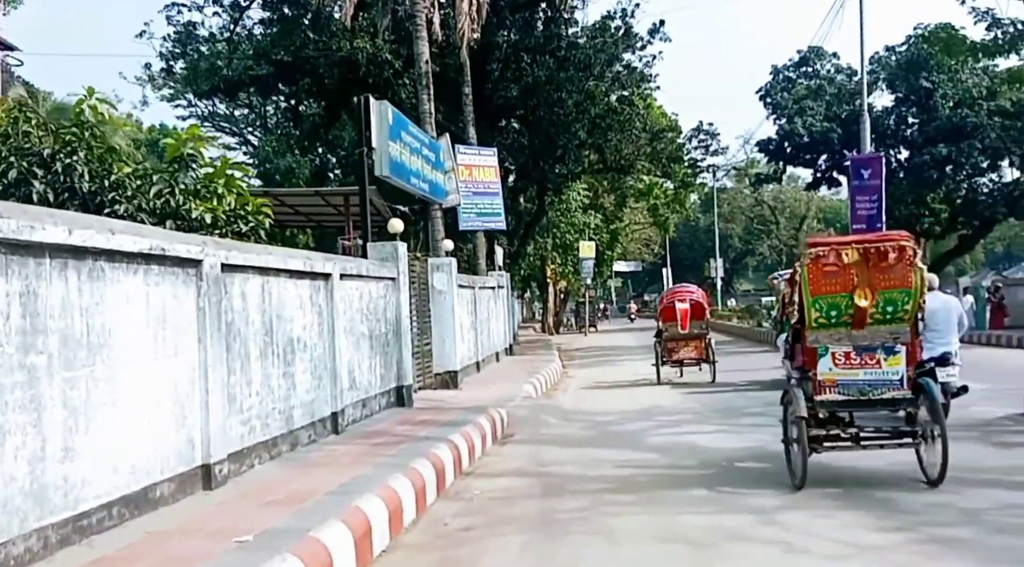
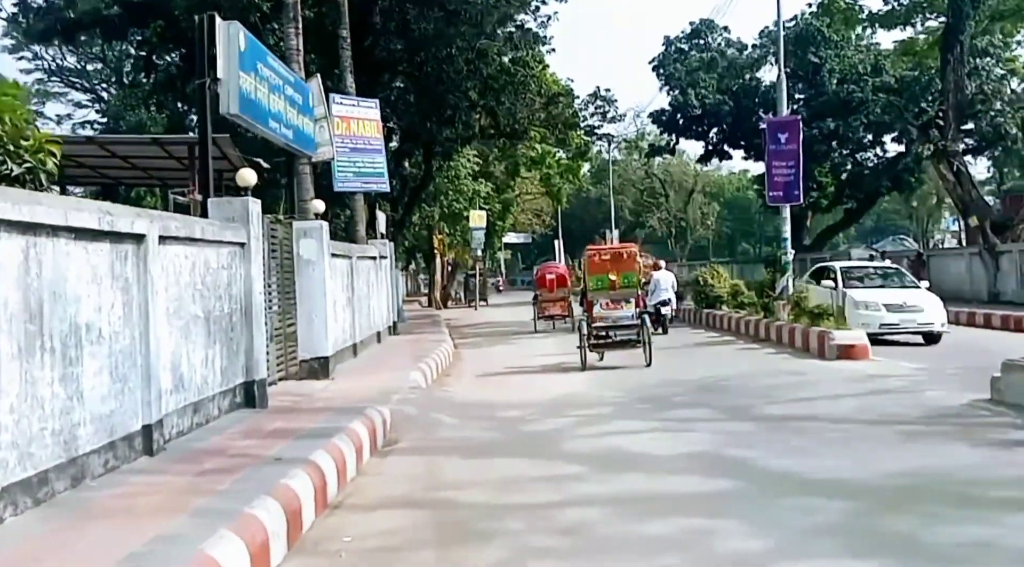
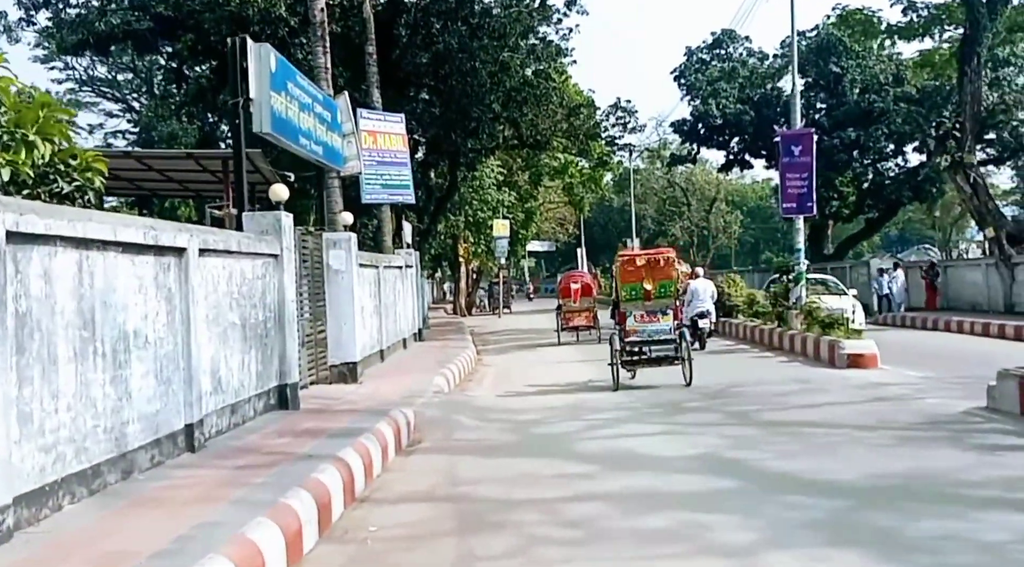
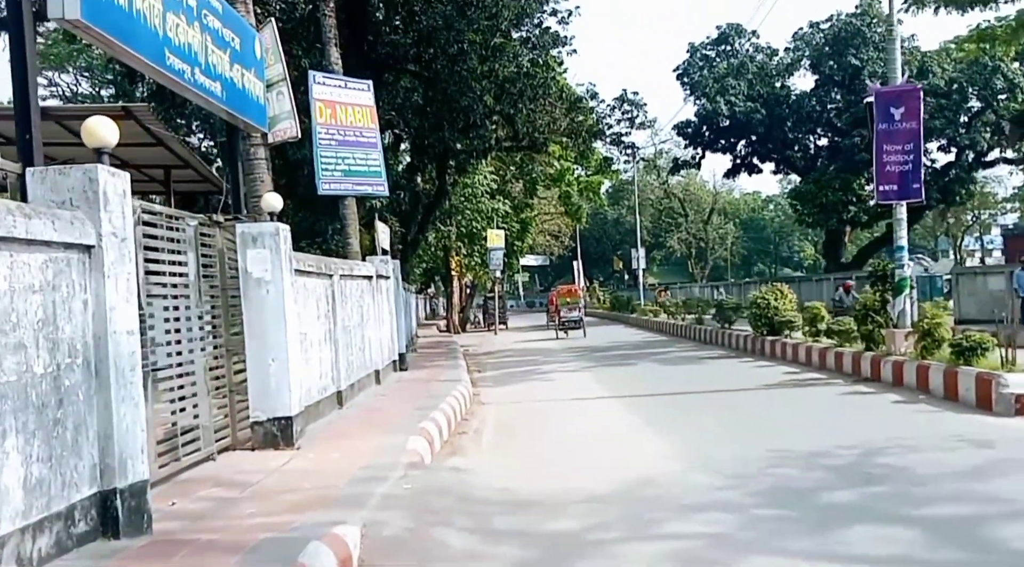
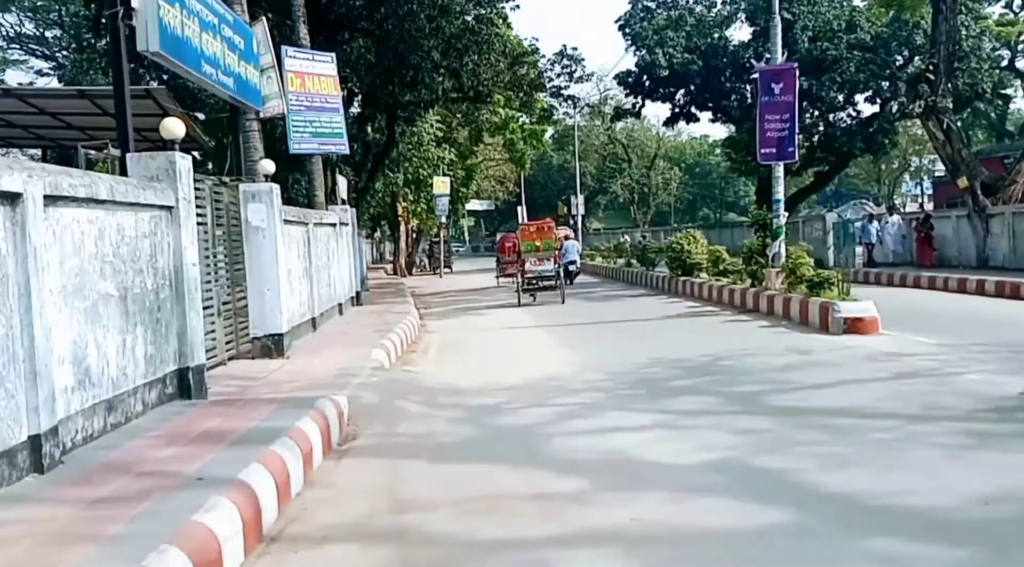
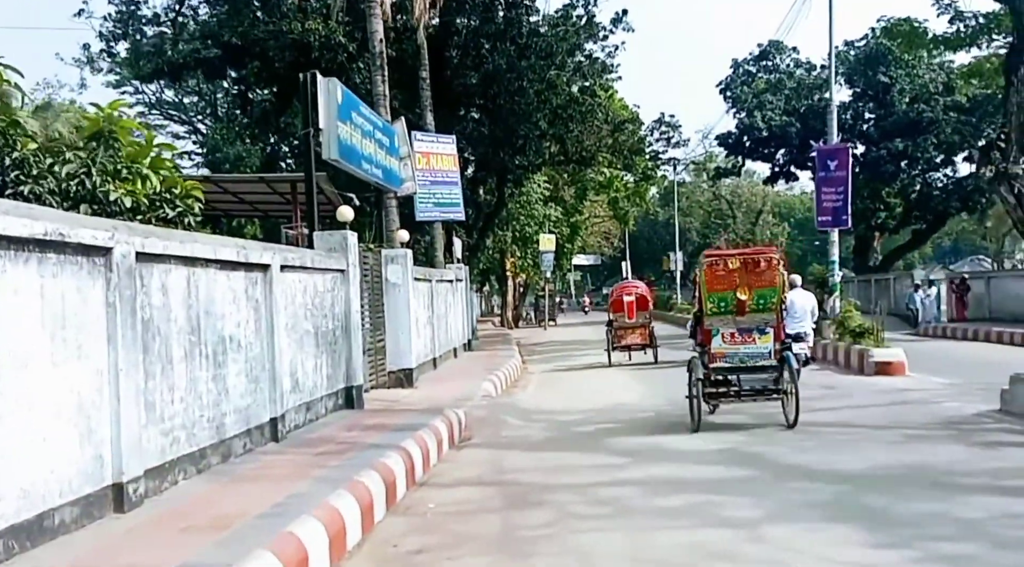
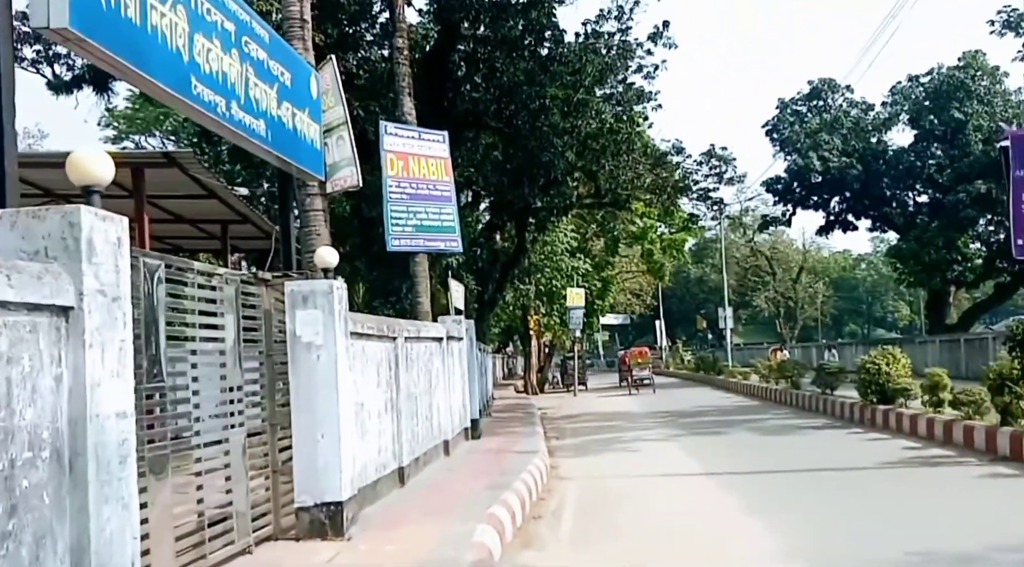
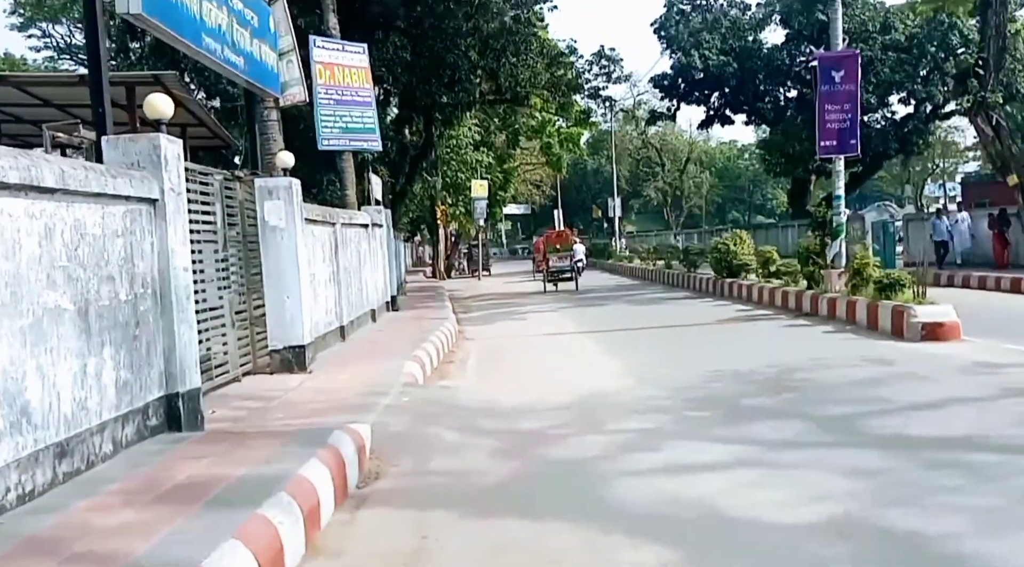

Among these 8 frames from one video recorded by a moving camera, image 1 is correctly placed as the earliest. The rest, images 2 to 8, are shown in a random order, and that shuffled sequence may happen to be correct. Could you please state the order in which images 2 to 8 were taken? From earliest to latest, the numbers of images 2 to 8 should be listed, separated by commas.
6, 3, 2, 5, 8, 4, 7
